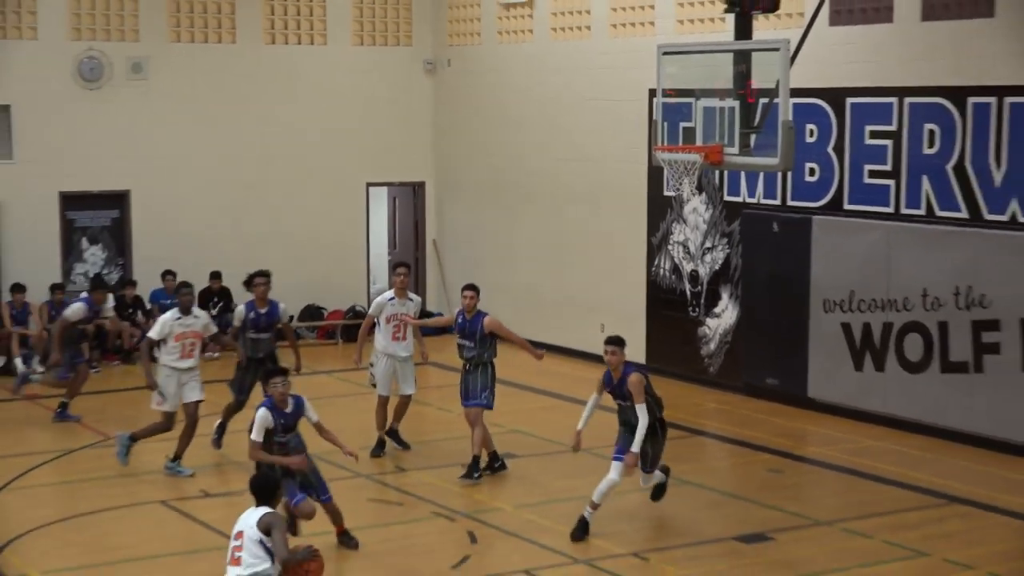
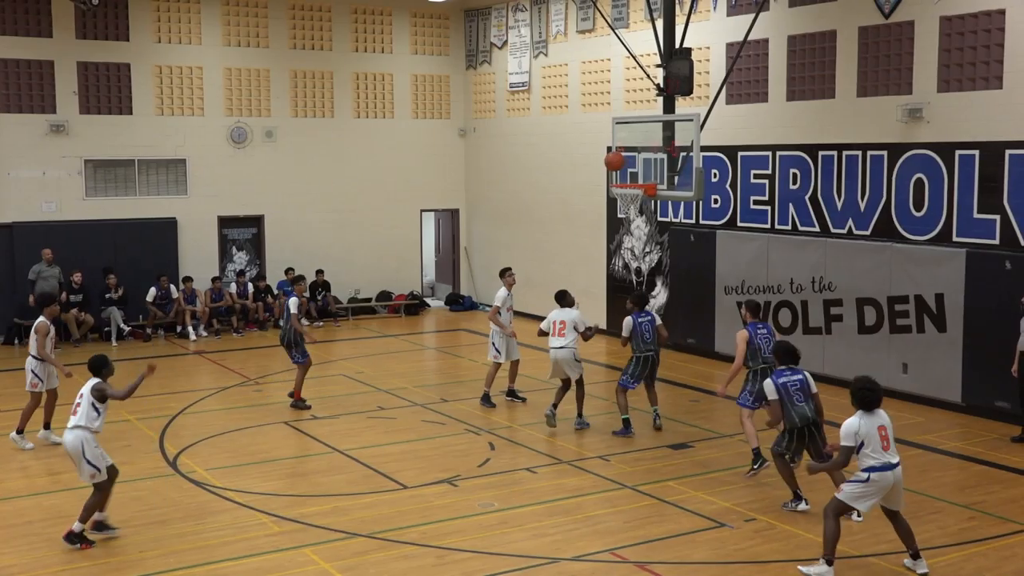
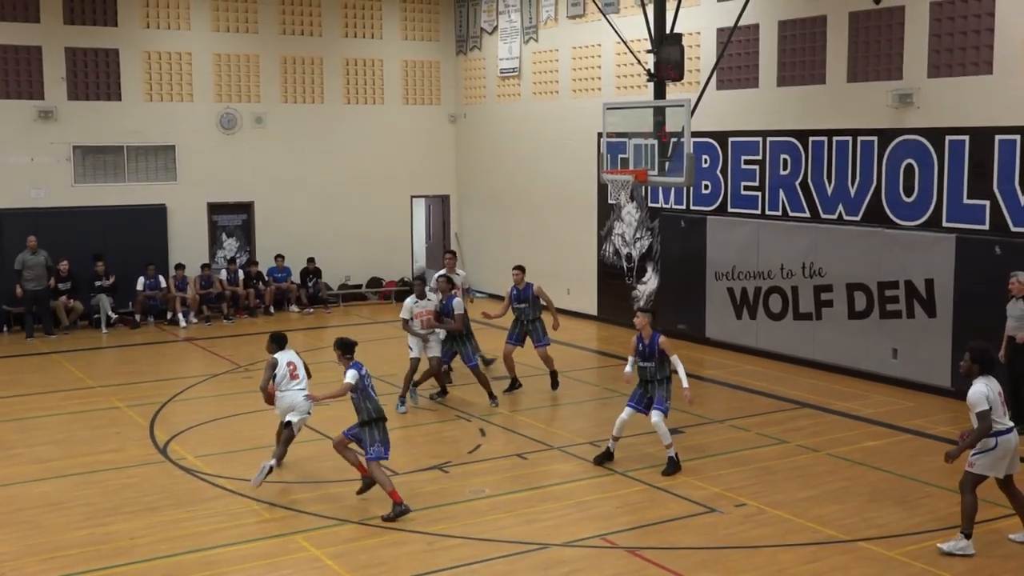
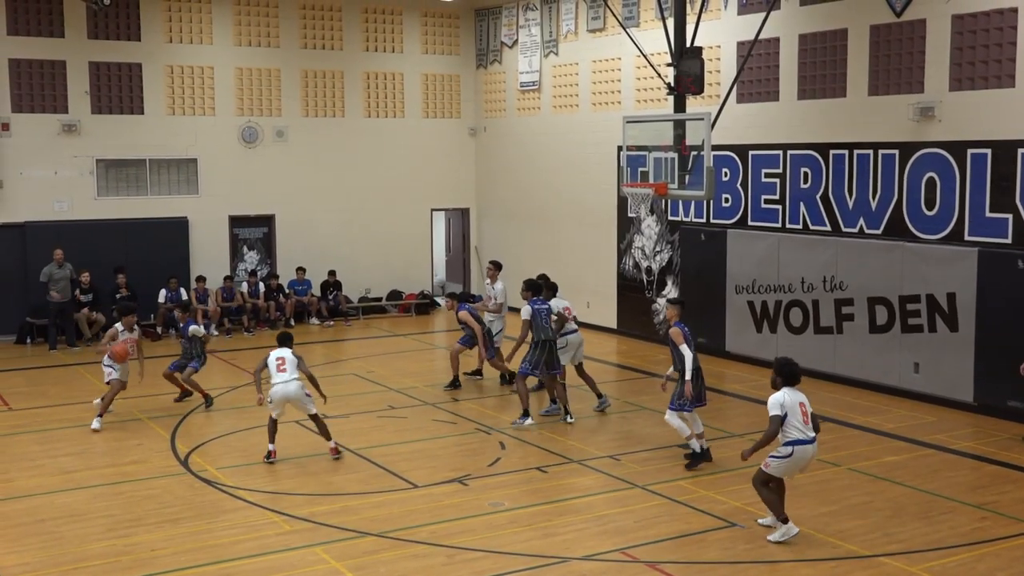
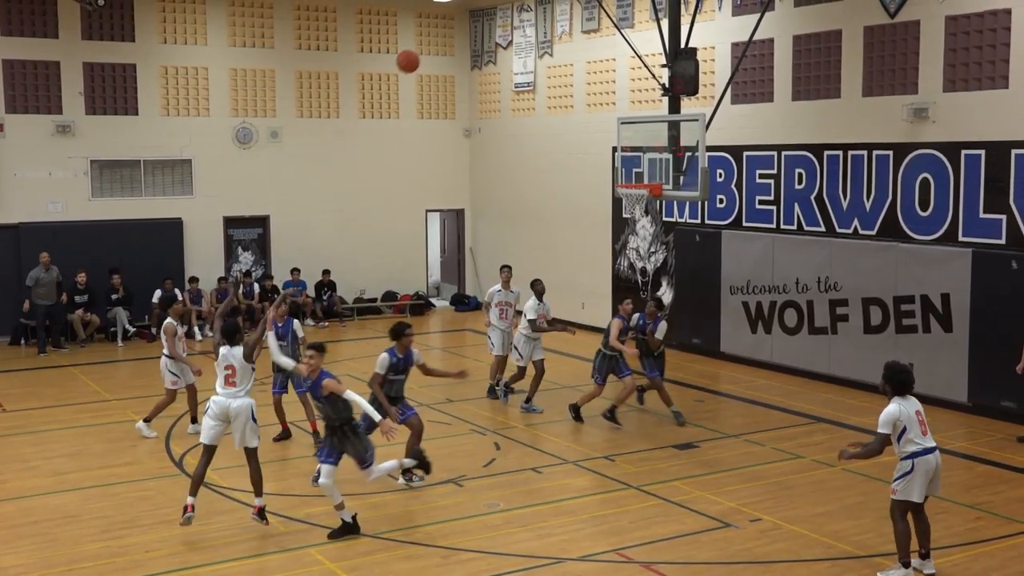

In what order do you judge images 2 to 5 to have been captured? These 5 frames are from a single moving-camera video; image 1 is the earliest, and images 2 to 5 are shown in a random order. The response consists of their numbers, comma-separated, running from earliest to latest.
3, 4, 5, 2
